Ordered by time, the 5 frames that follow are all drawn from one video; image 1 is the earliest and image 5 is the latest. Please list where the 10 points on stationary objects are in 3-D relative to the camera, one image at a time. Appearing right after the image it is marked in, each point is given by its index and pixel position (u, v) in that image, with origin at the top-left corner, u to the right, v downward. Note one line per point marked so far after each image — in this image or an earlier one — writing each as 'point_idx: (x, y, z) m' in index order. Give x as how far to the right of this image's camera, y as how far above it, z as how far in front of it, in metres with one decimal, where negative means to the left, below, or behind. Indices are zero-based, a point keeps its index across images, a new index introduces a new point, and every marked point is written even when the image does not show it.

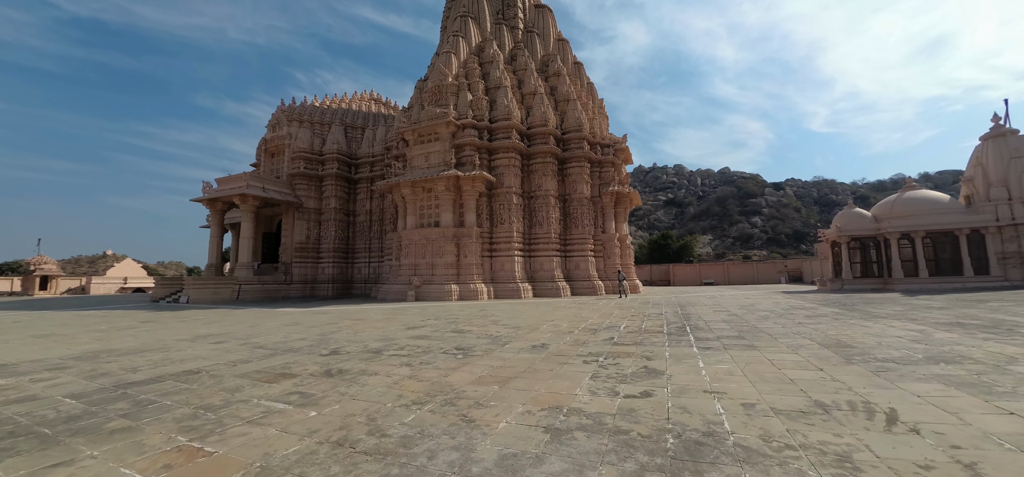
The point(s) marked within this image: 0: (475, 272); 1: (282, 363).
0: (-1.3, -1.2, +14.2) m
1: (-2.7, -1.5, +4.7) m
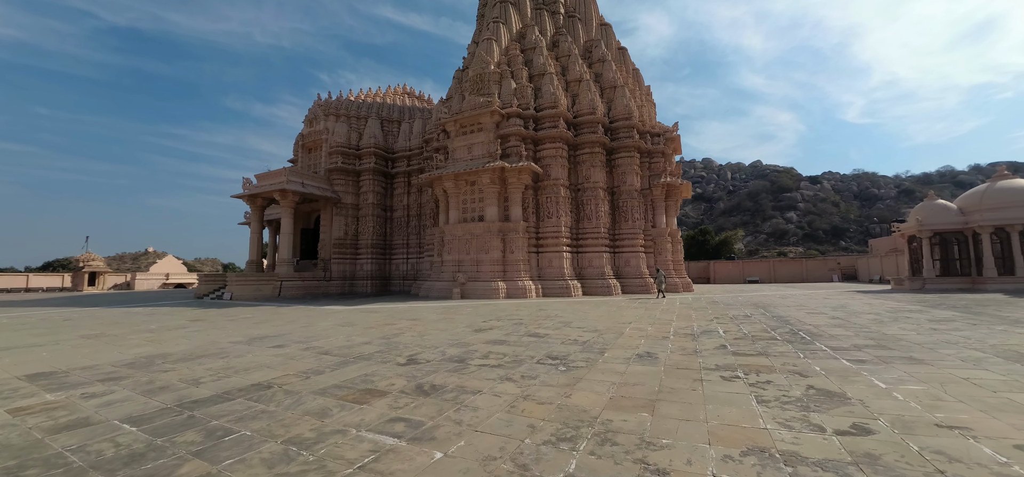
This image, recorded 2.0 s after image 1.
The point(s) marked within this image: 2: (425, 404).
0: (+0.4, -1.0, +13.4) m
1: (-1.5, -1.4, +4.0) m
2: (-0.7, -1.3, +3.2) m
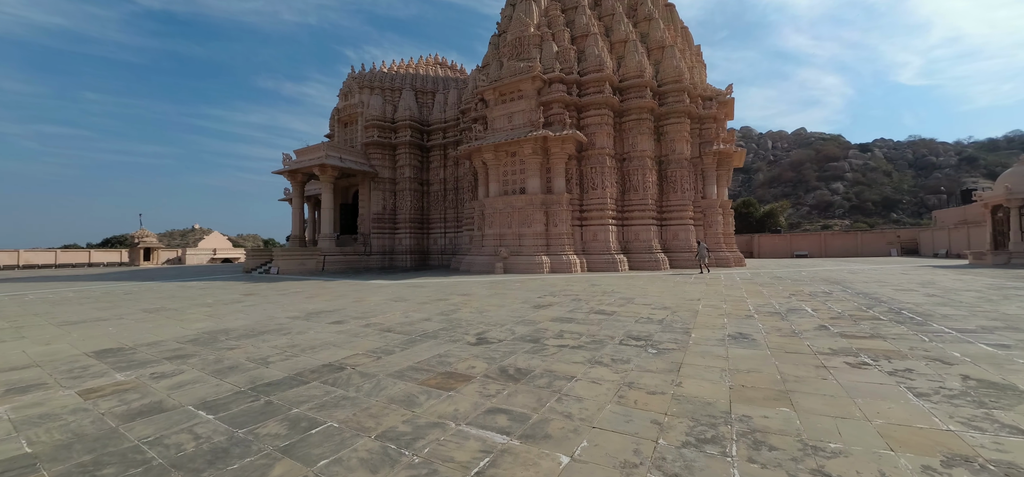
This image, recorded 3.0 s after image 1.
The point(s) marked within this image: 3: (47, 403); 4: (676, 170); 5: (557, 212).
0: (+1.8, -0.1, +12.9) m
1: (-0.7, -1.1, +3.7) m
2: (+0.1, -1.1, +2.8) m
3: (-3.1, -1.1, +2.6) m
4: (+6.1, +2.5, +14.7) m
5: (+1.5, +0.9, +13.1) m
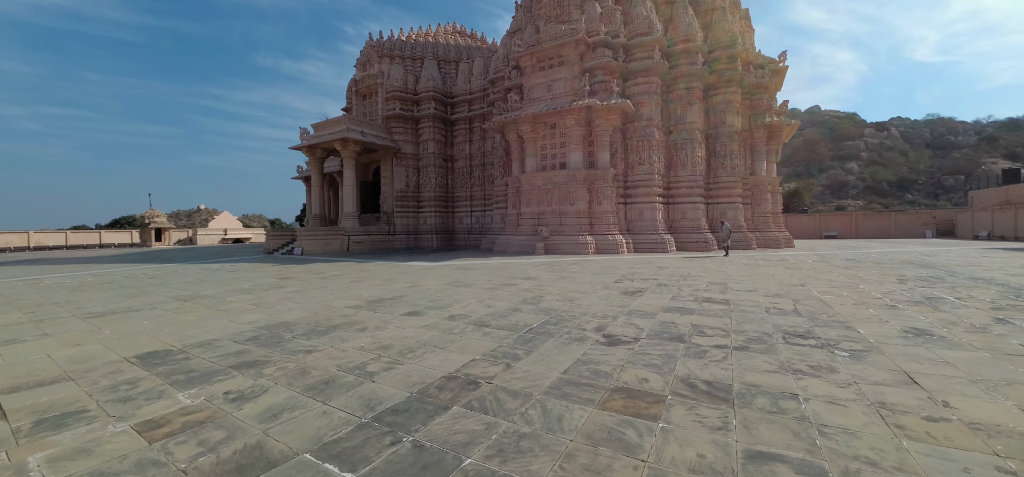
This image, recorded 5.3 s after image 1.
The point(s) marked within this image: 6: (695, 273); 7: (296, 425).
0: (+3.0, +0.5, +12.0) m
1: (+0.5, -0.9, +2.9) m
2: (+1.2, -0.9, +2.0) m
3: (-1.9, -0.9, +1.8) m
4: (+7.3, +3.3, +13.6) m
5: (+2.7, +1.5, +12.1) m
6: (+3.4, -0.6, +7.4) m
7: (-1.1, -0.9, +2.0) m
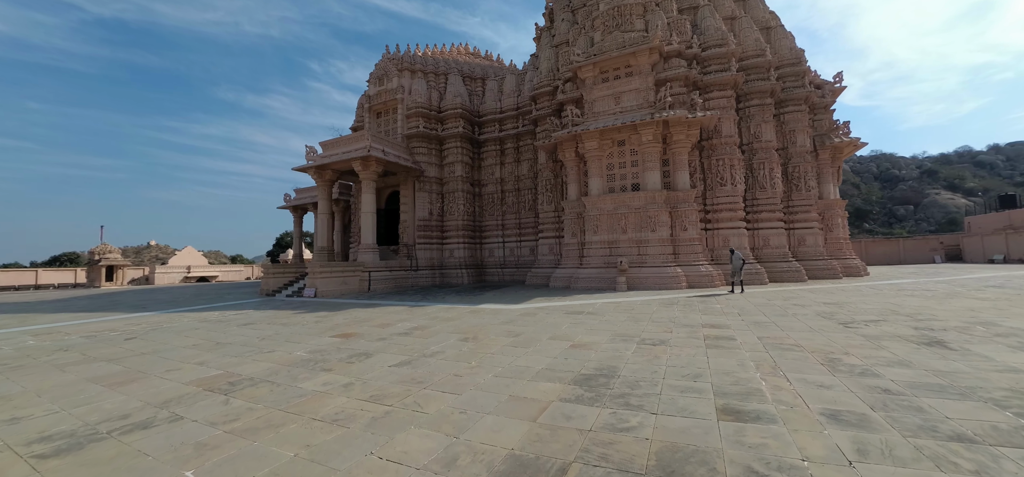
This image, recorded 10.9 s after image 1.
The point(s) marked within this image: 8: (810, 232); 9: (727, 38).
0: (+4.8, -0.3, +10.3) m
1: (+3.0, -0.9, +0.8) m
2: (+3.8, -0.9, 0.0) m
3: (+0.7, -0.9, -0.4) m
4: (+8.9, +2.4, +12.4) m
5: (+4.5, +0.7, +10.4) m
6: (+5.6, -1.1, +5.6) m
7: (+1.5, -0.9, -0.1) m
8: (+9.1, +0.2, +12.0) m
9: (+6.0, +5.8, +11.3) m
